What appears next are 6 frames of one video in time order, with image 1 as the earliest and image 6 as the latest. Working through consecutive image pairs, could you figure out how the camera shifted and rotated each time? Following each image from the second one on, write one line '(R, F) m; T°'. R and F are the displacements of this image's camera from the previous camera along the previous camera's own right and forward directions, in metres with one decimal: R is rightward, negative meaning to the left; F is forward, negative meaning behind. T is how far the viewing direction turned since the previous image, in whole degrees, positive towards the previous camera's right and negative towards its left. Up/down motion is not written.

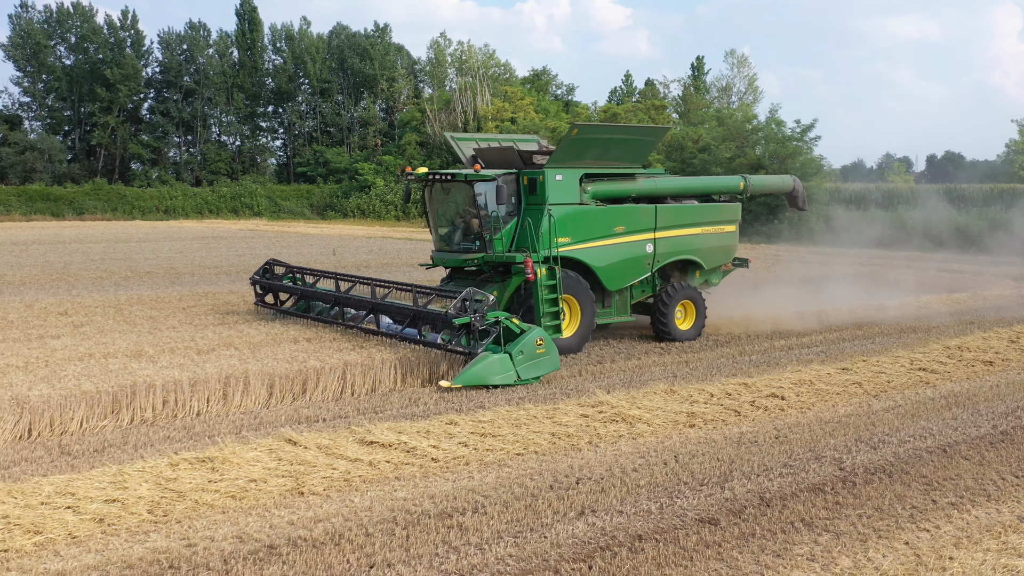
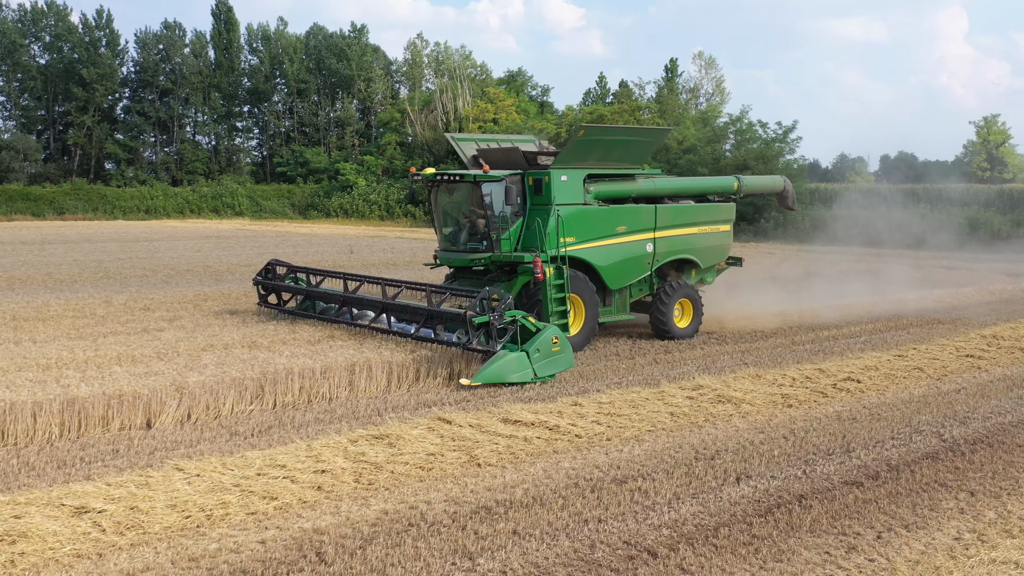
(-1.0, -0.5) m; +2°
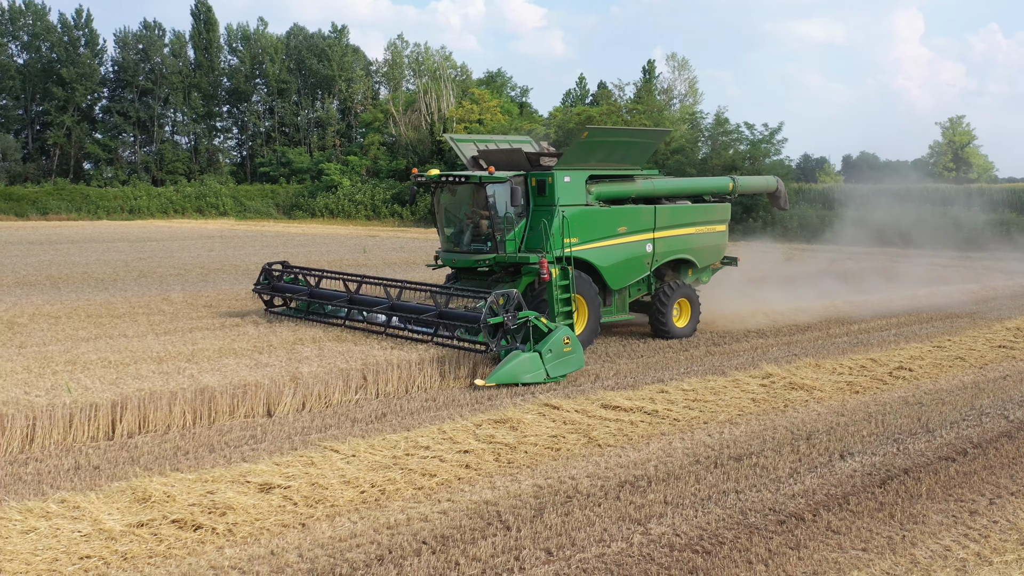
(-0.8, -0.4) m; +2°
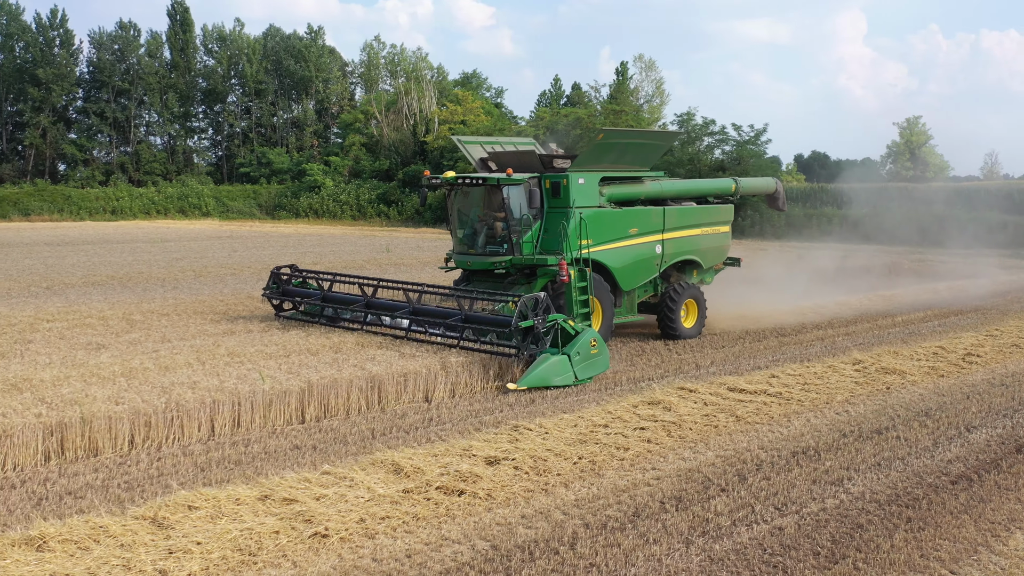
(-1.2, -0.6) m; +3°
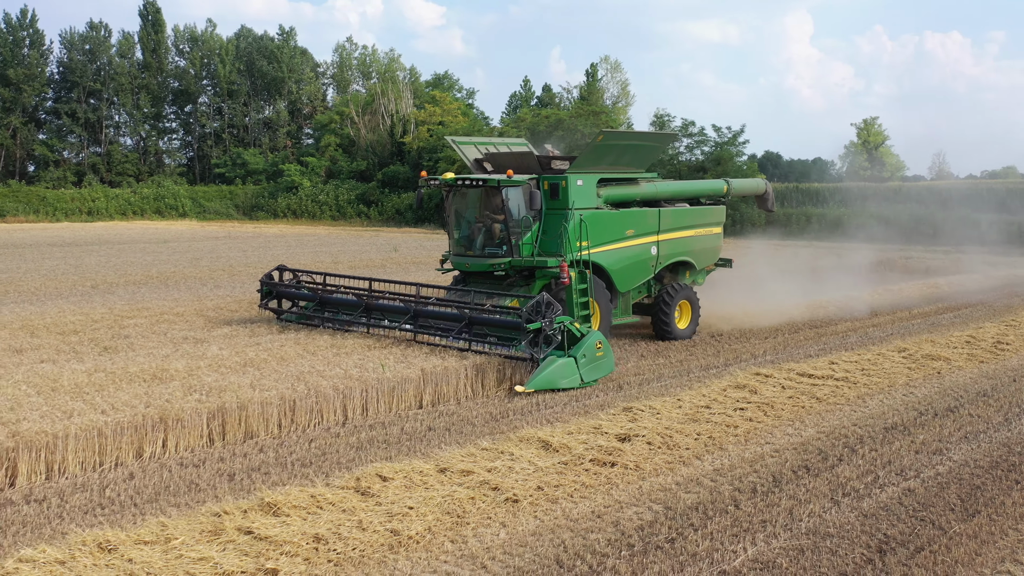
(-0.9, -0.5) m; +2°
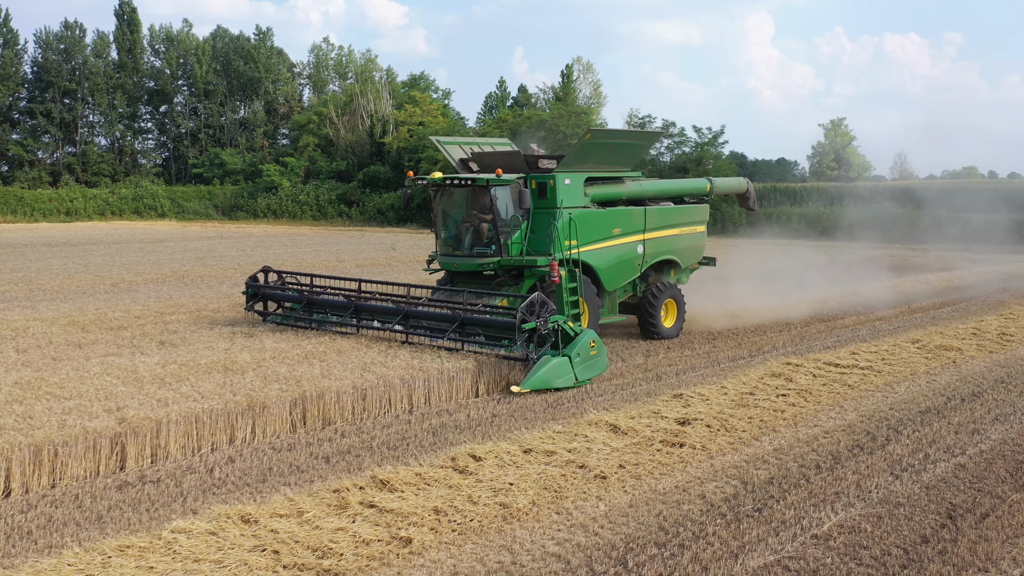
(-0.6, -0.4) m; +2°
